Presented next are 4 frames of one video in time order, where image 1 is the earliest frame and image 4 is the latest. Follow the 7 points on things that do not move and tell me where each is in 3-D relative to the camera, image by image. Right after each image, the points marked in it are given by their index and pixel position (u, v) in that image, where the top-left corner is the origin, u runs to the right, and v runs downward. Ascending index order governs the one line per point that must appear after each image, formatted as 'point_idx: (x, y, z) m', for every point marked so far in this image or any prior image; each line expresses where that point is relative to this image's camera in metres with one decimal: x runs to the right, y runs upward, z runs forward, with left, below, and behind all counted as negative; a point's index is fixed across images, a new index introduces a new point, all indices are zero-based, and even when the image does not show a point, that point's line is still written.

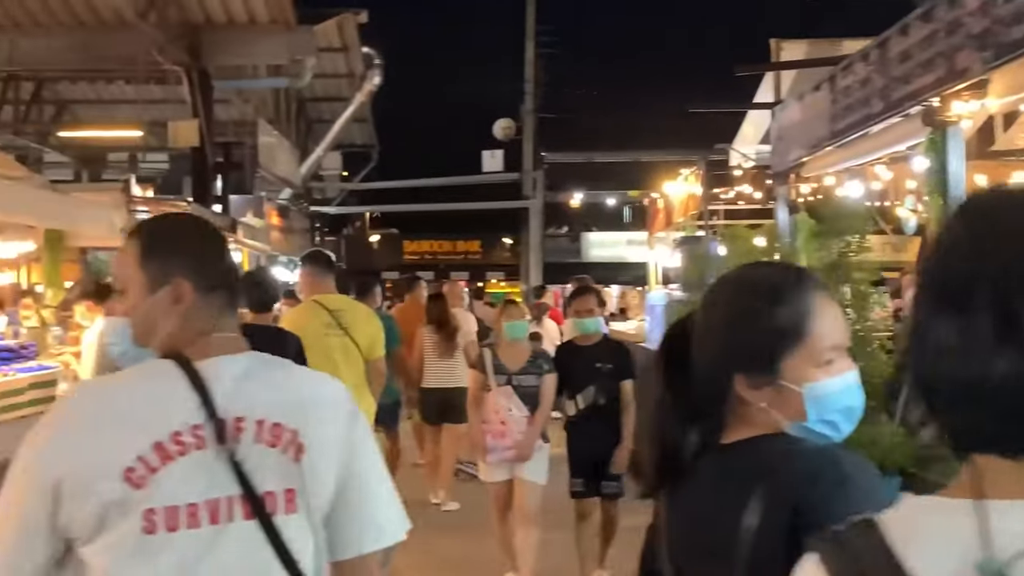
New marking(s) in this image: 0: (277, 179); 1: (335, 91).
0: (-2.2, +1.0, +11.0) m
1: (-1.9, +2.3, +13.3) m
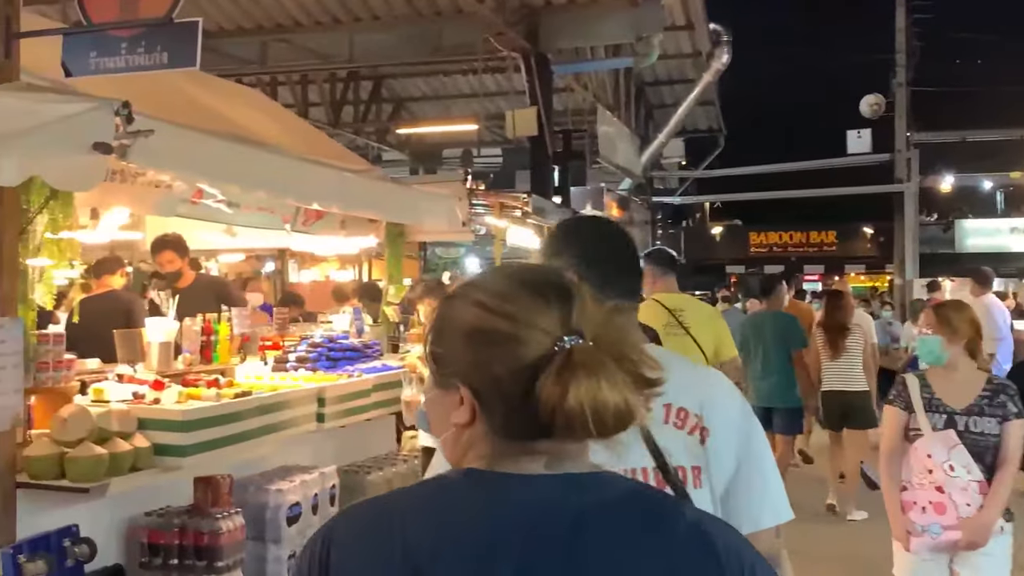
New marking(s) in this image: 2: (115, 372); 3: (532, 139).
0: (+0.9, +1.1, +10.5) m
1: (+1.8, +2.3, +12.6) m
2: (-1.3, -0.3, +4.0) m
3: (+0.1, +1.1, +8.7) m
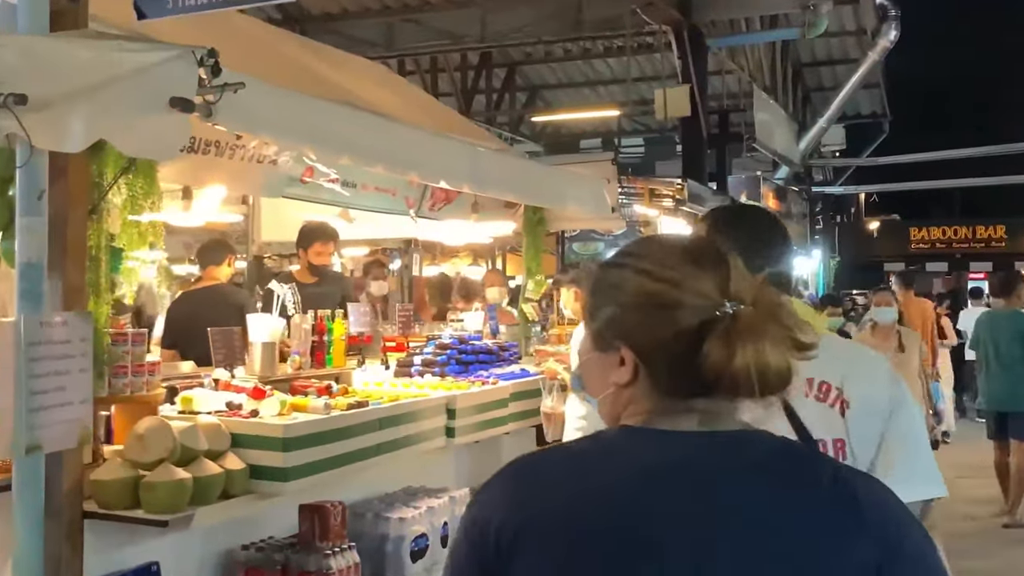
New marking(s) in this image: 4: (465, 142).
0: (+2.1, +1.1, +9.6) m
1: (+3.2, +2.4, +11.6) m
2: (-0.9, -0.3, +3.4) m
3: (+1.2, +1.1, +7.9) m
4: (-0.2, +0.5, +4.2) m
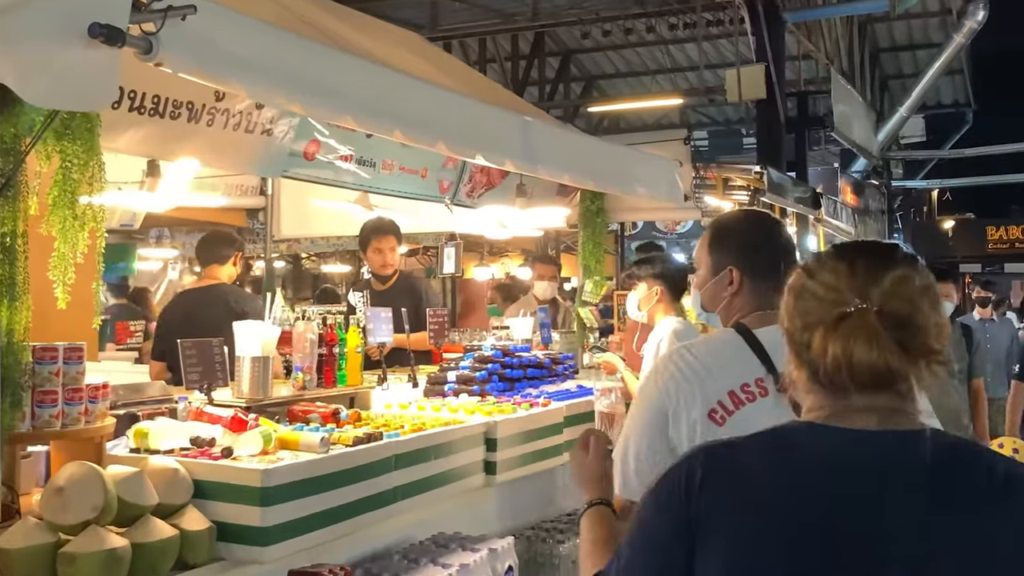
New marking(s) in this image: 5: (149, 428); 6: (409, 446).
0: (+2.5, +1.1, +8.8) m
1: (+3.7, +2.3, +10.7) m
2: (-0.7, -0.3, +2.7) m
3: (+1.5, +1.1, +7.1) m
4: (0.0, +0.5, +3.4) m
5: (-0.7, -0.3, +2.4) m
6: (-0.2, -0.4, +2.8) m
